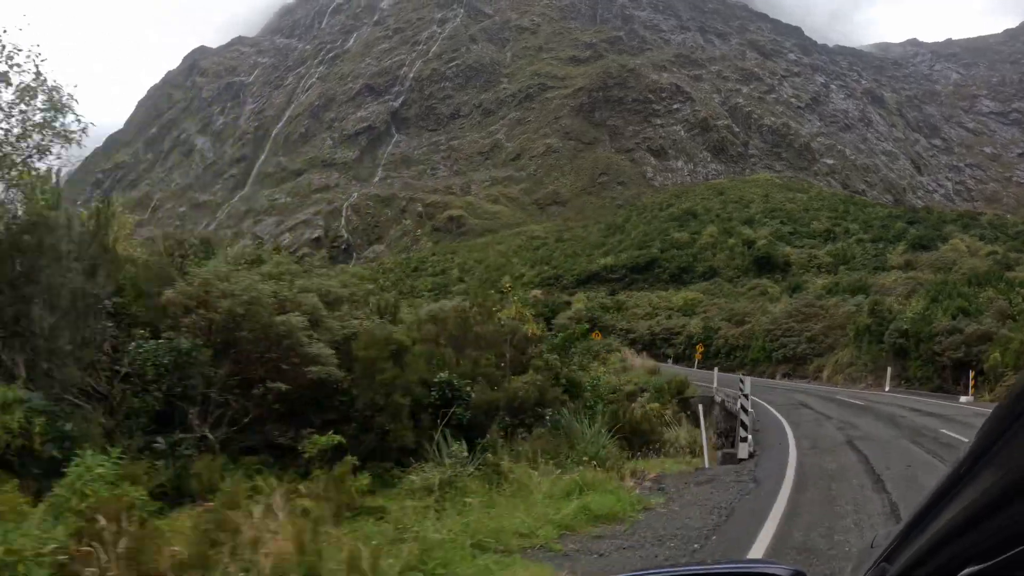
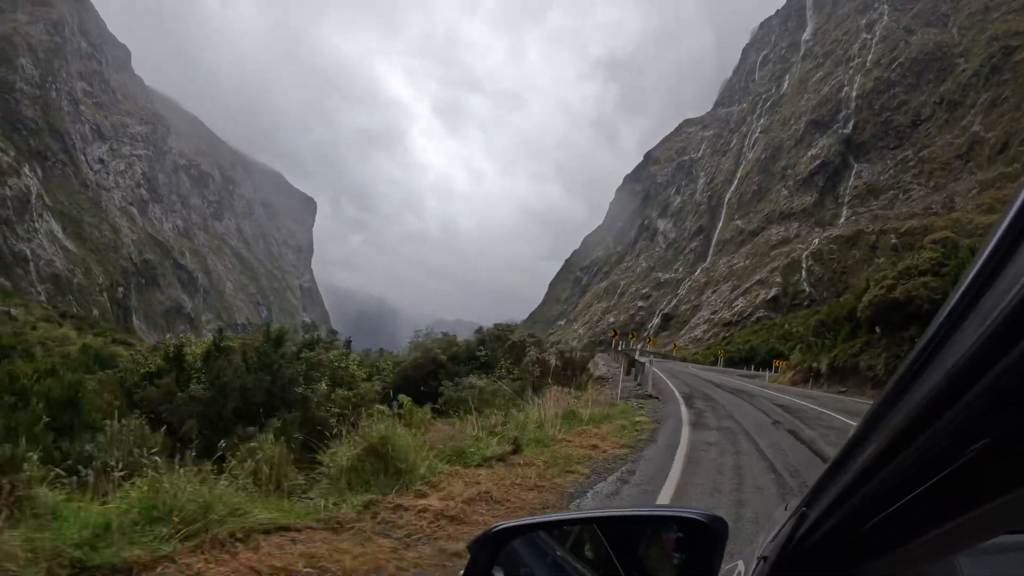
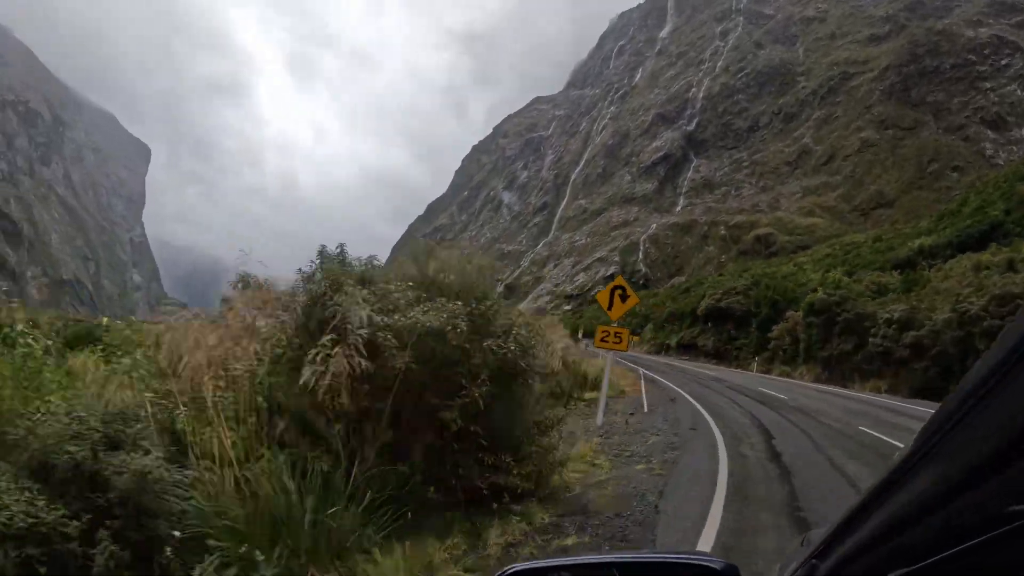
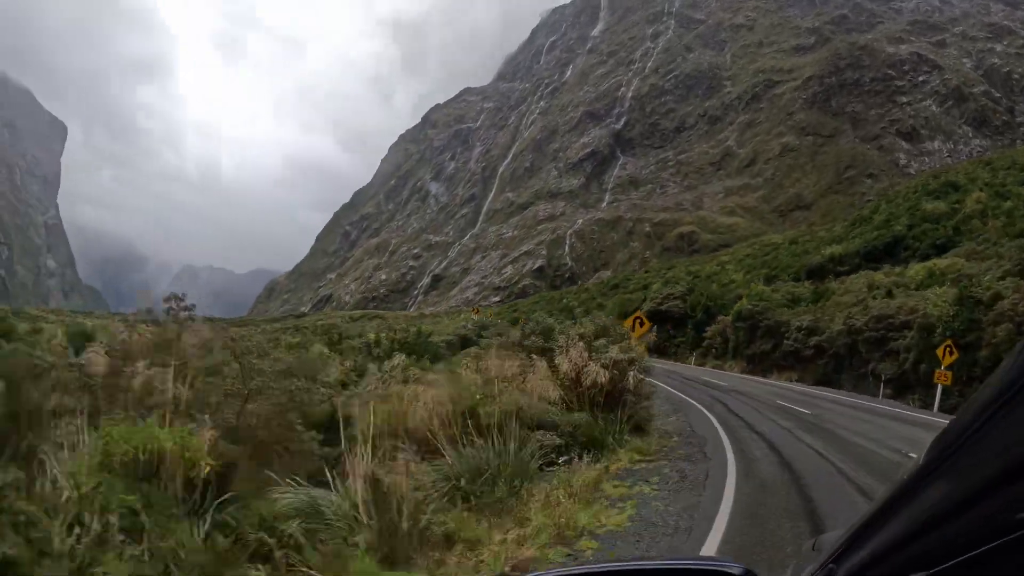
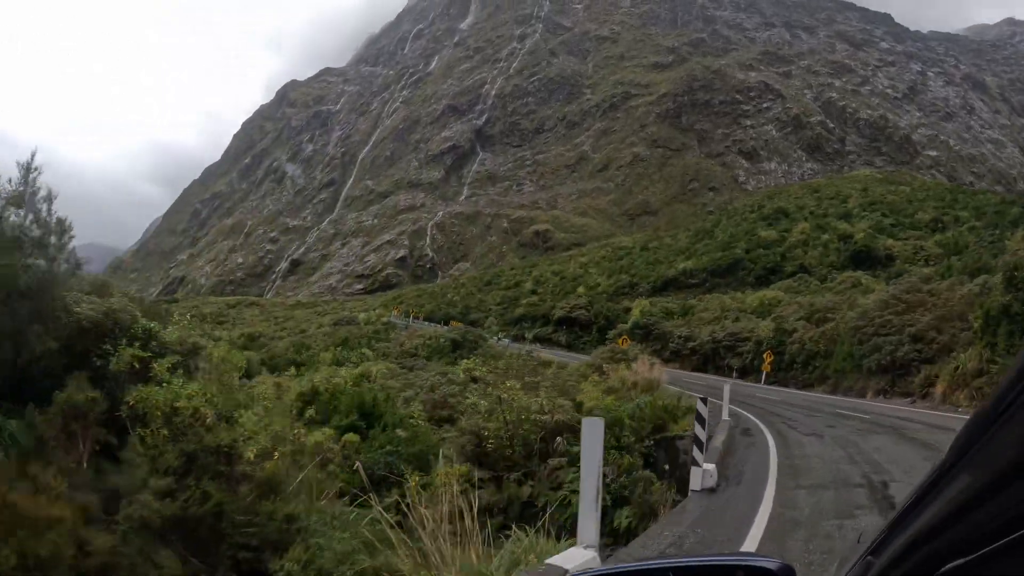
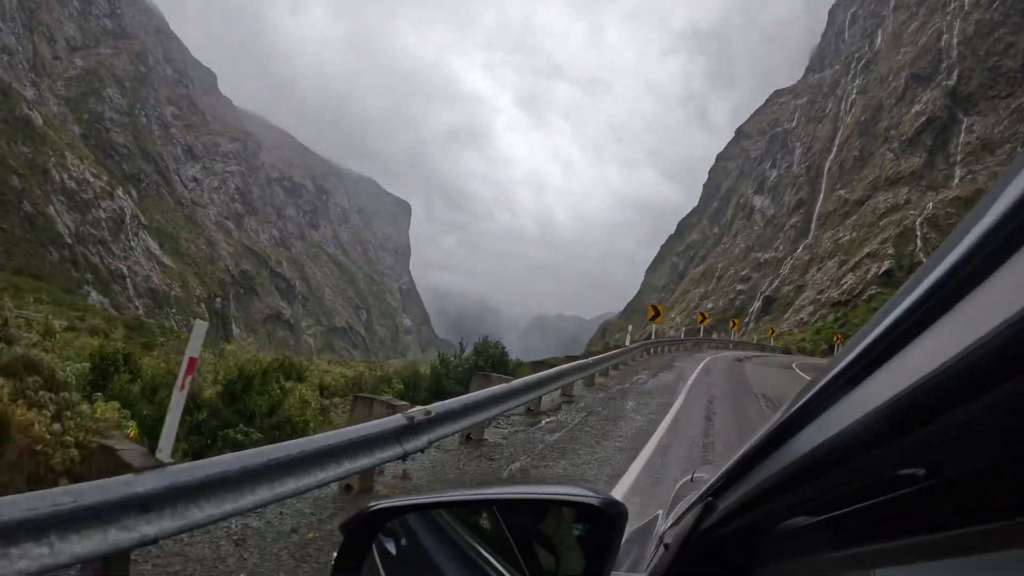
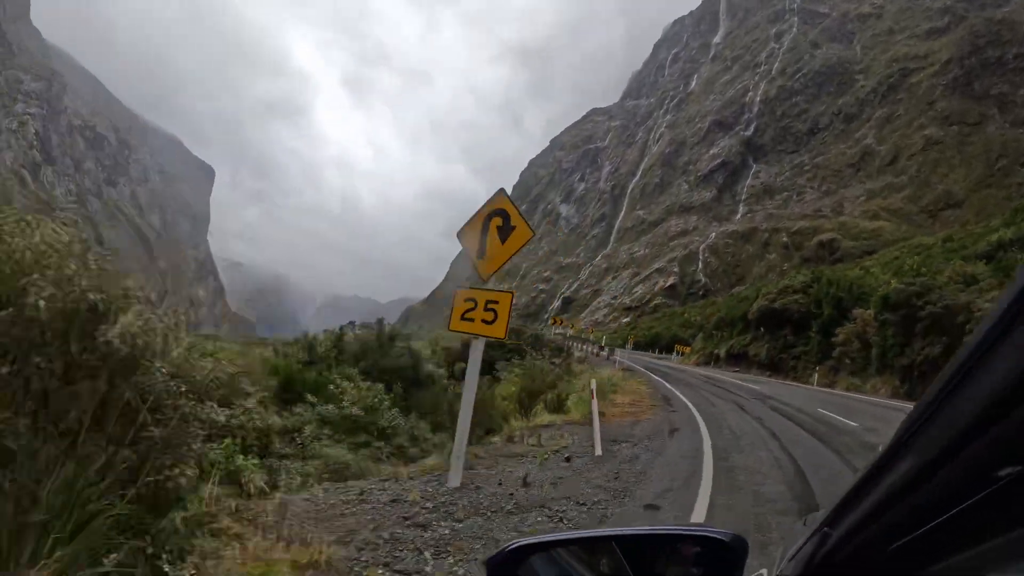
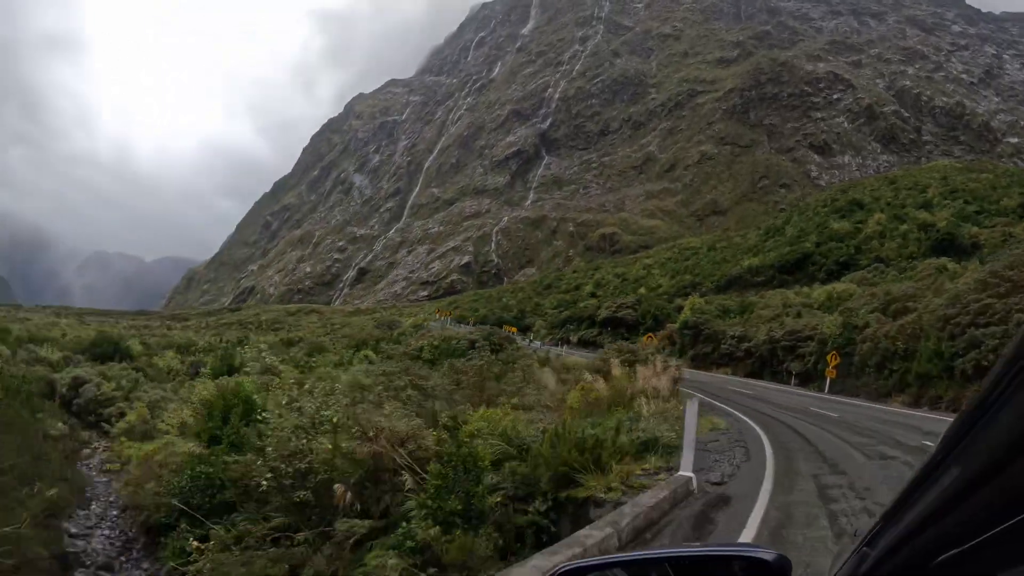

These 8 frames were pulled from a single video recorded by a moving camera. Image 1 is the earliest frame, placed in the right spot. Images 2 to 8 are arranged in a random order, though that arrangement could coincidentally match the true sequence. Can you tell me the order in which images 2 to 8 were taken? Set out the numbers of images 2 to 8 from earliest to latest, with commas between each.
5, 8, 4, 3, 7, 2, 6
